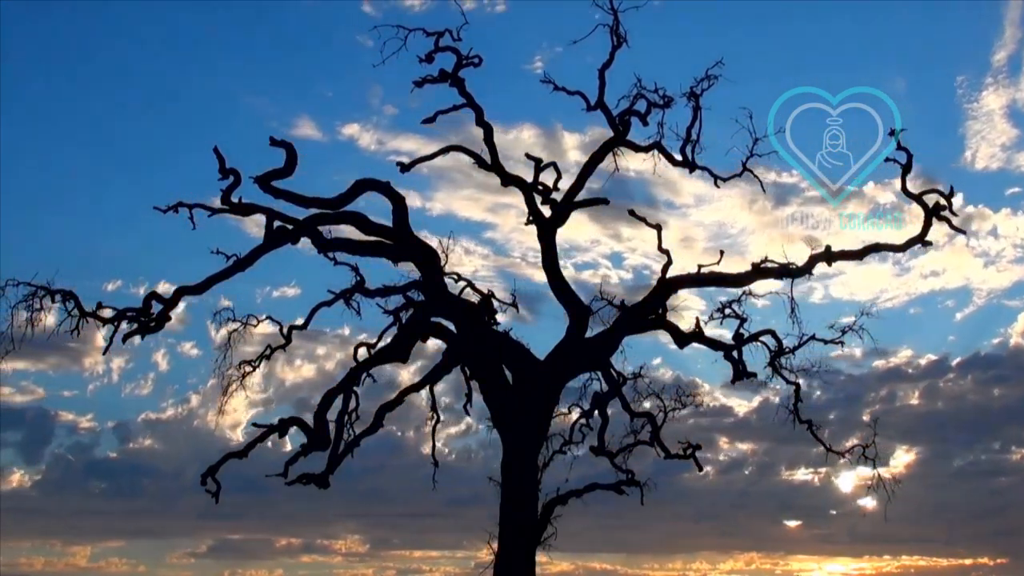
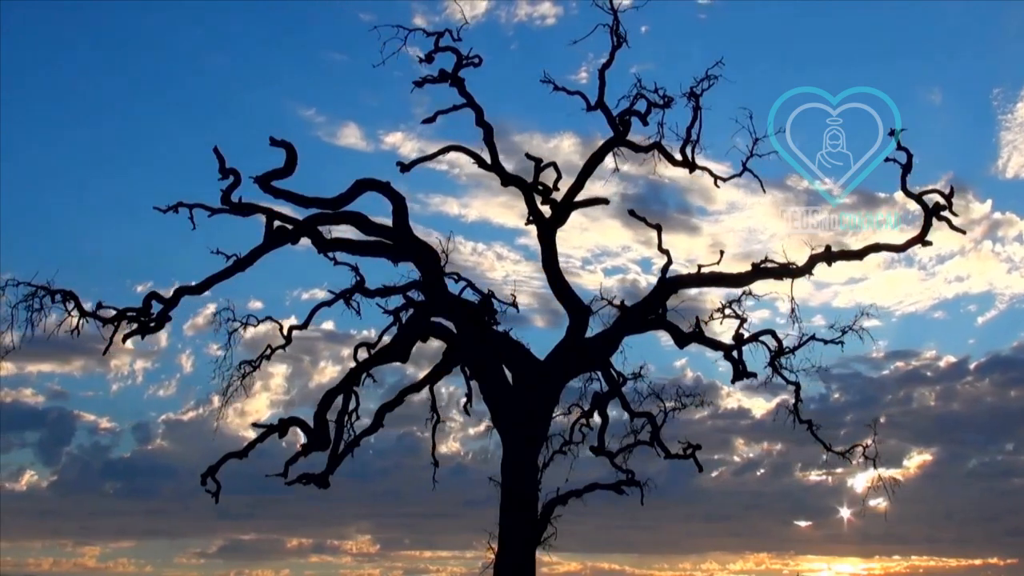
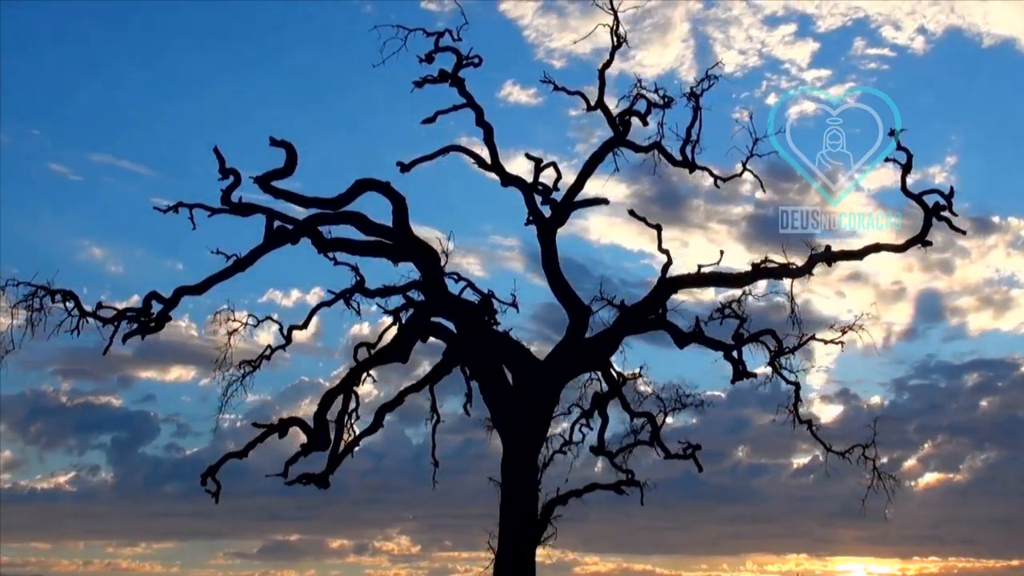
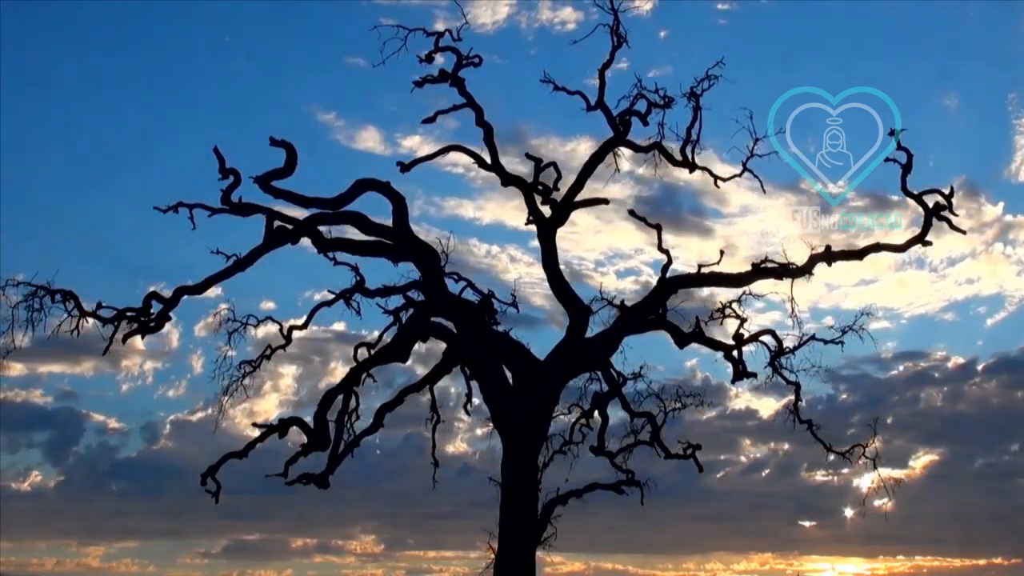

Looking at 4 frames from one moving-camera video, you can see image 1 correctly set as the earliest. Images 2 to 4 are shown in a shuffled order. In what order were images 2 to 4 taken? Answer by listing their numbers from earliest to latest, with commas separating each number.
2, 4, 3
